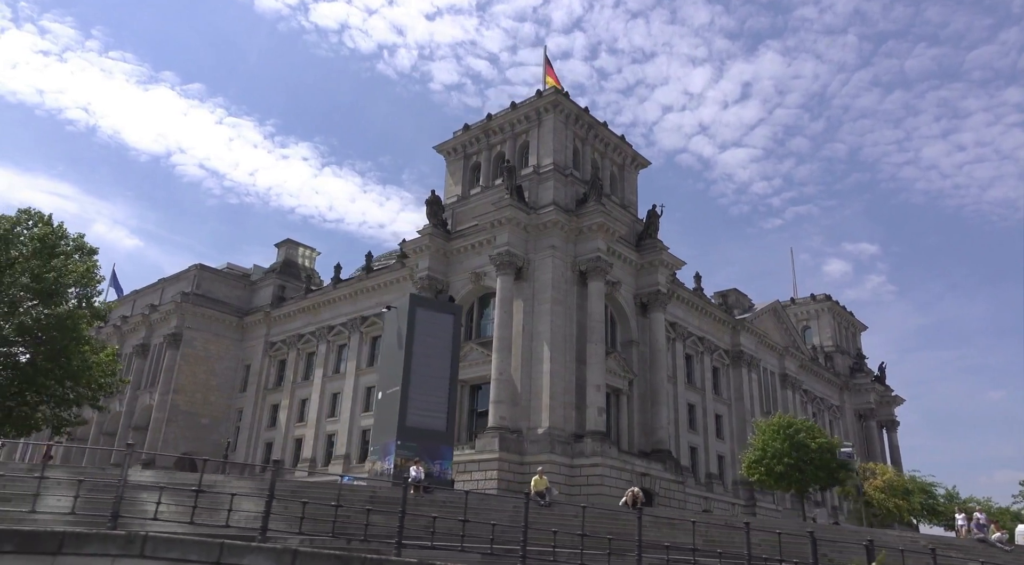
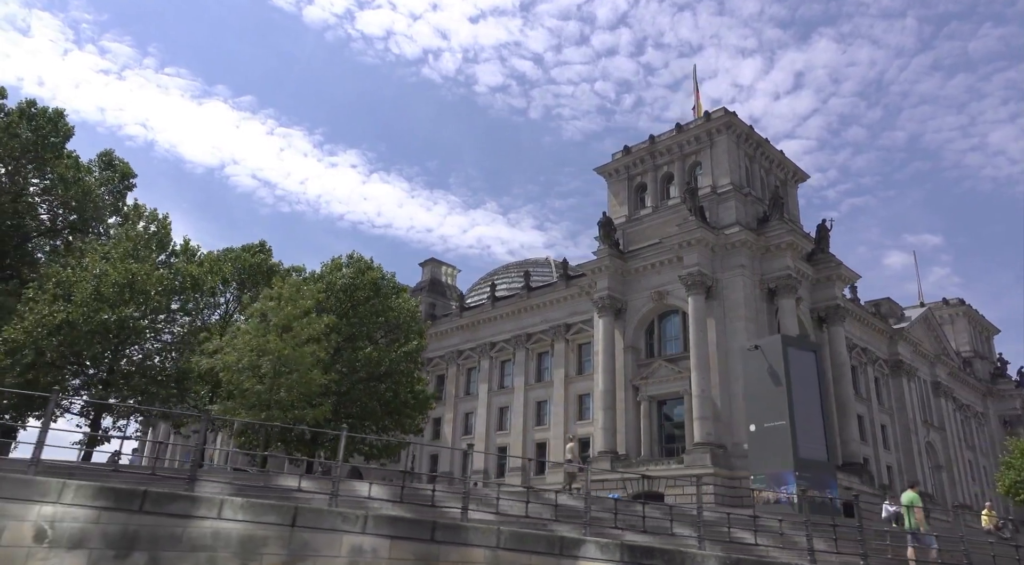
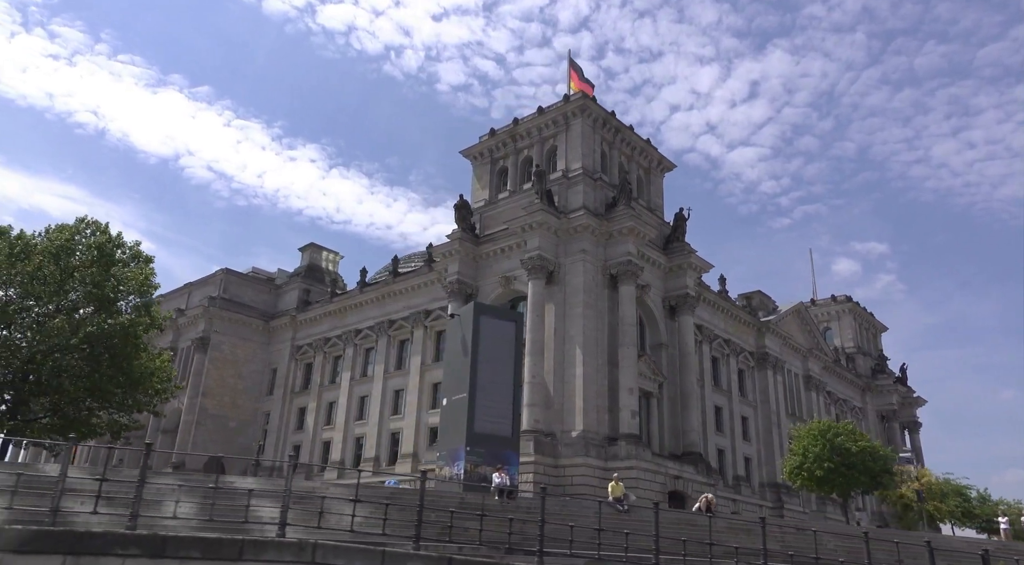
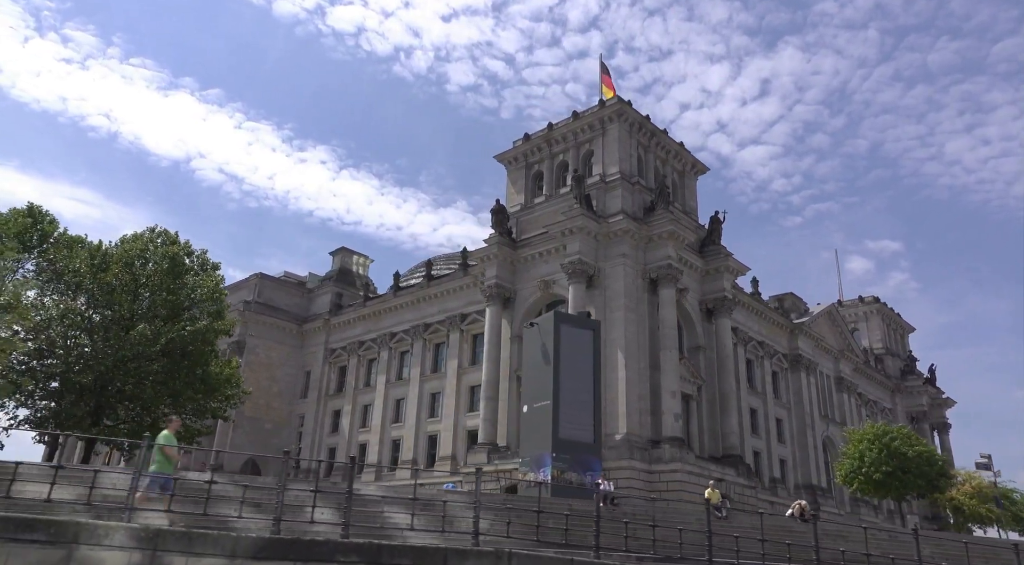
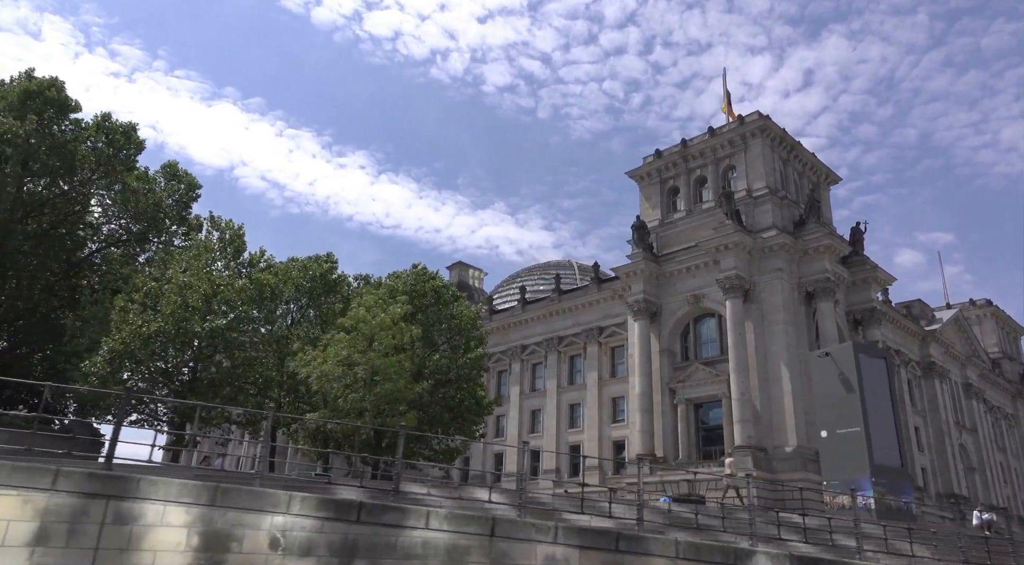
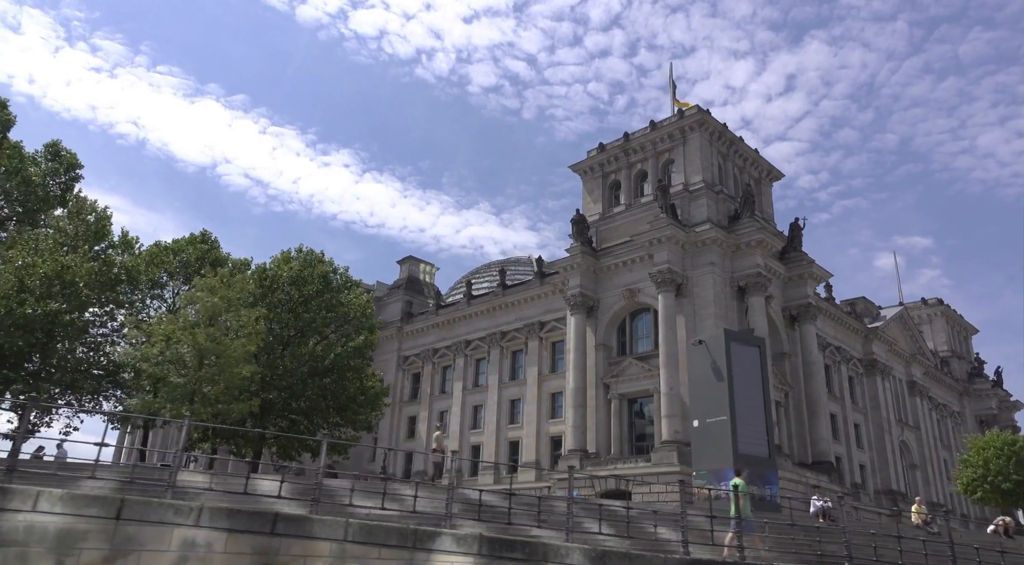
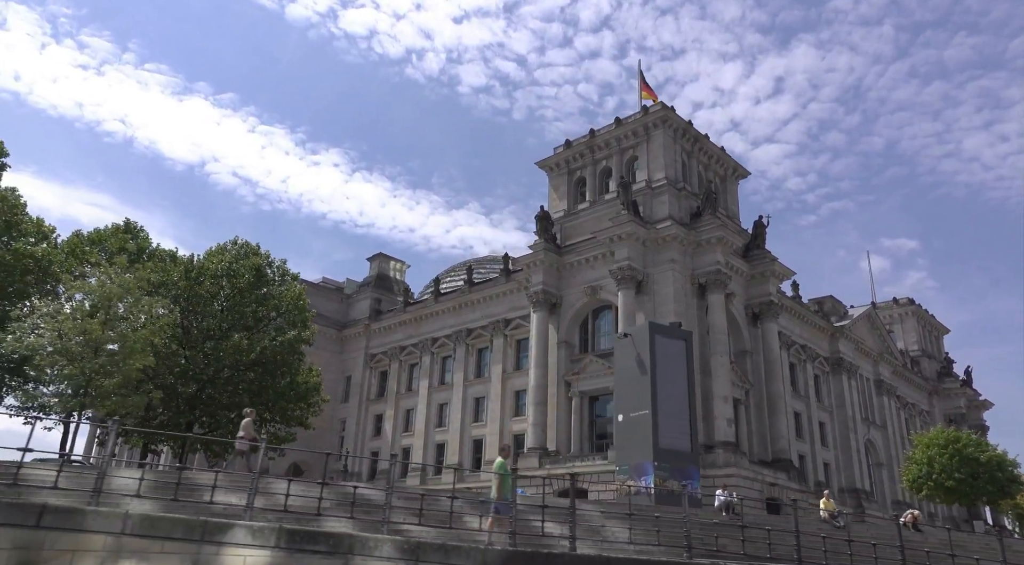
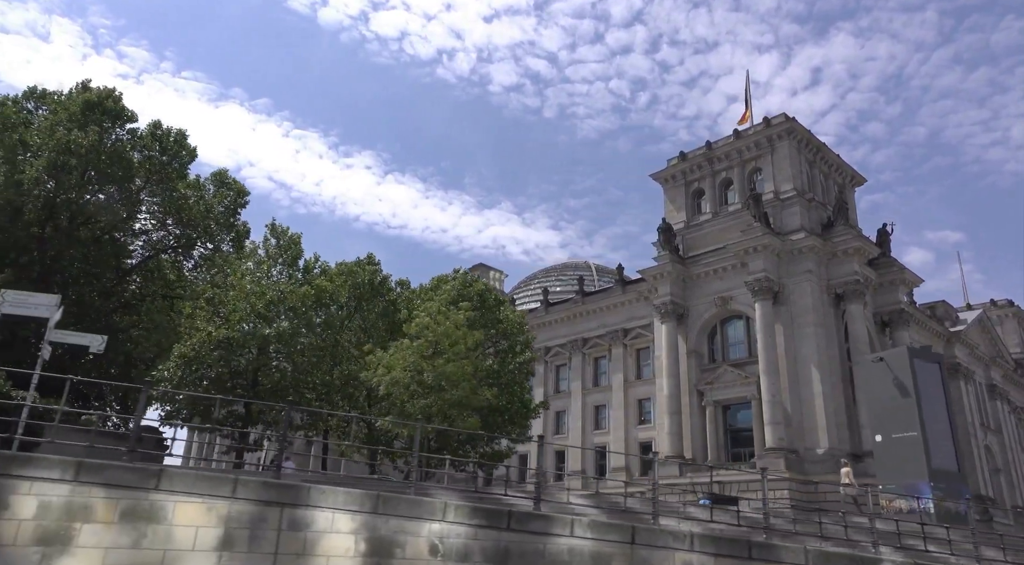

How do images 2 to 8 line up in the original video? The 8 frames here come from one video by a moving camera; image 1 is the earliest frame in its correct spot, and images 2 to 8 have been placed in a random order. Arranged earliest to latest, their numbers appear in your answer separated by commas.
3, 4, 7, 6, 2, 5, 8
